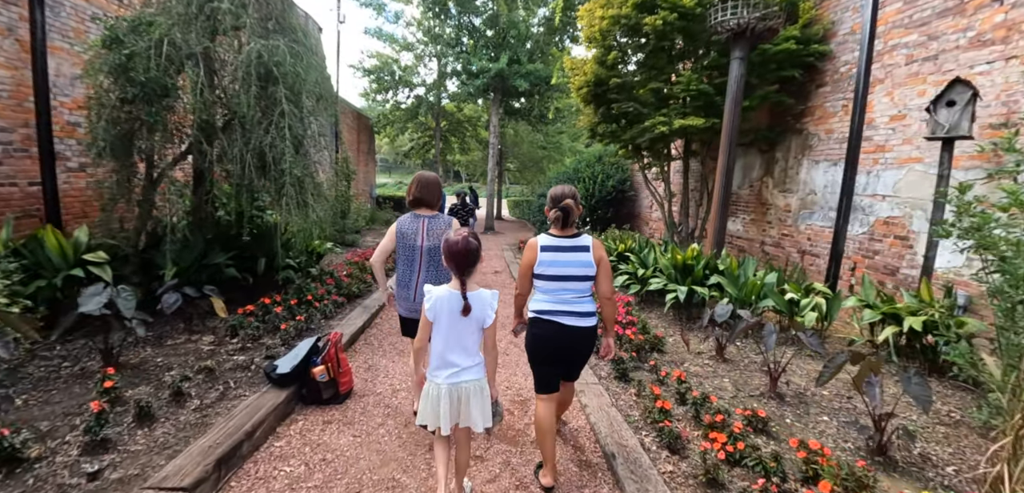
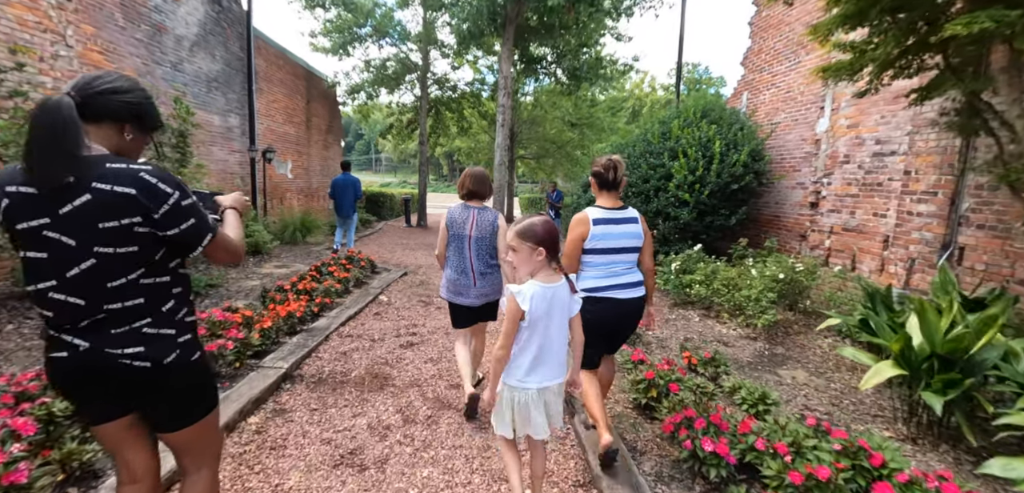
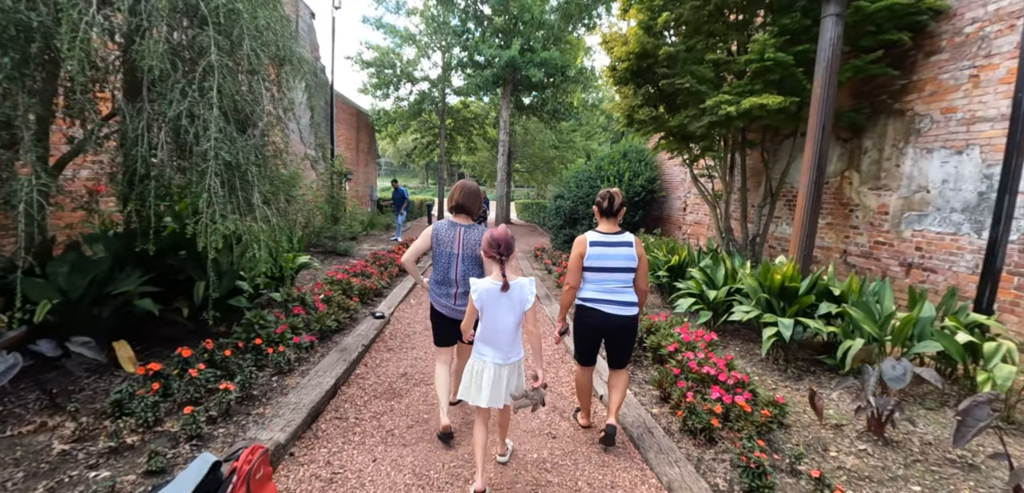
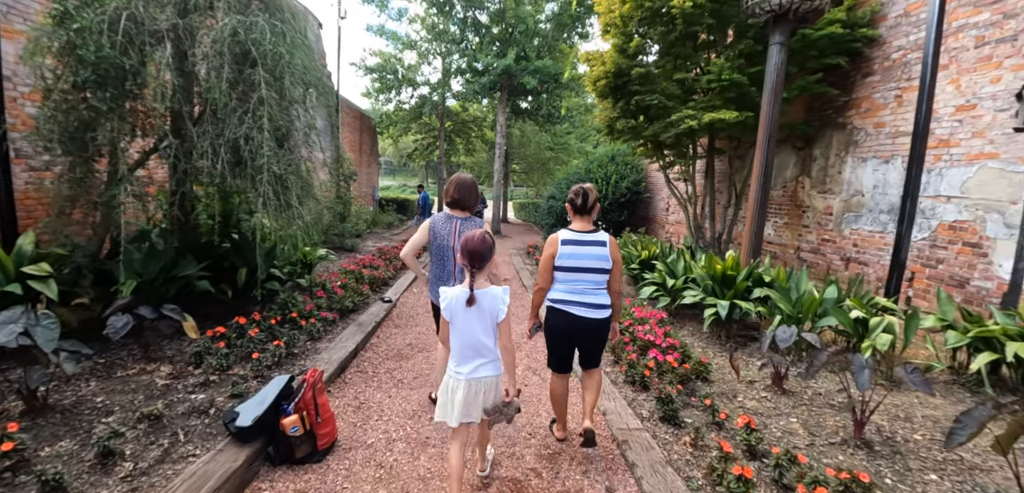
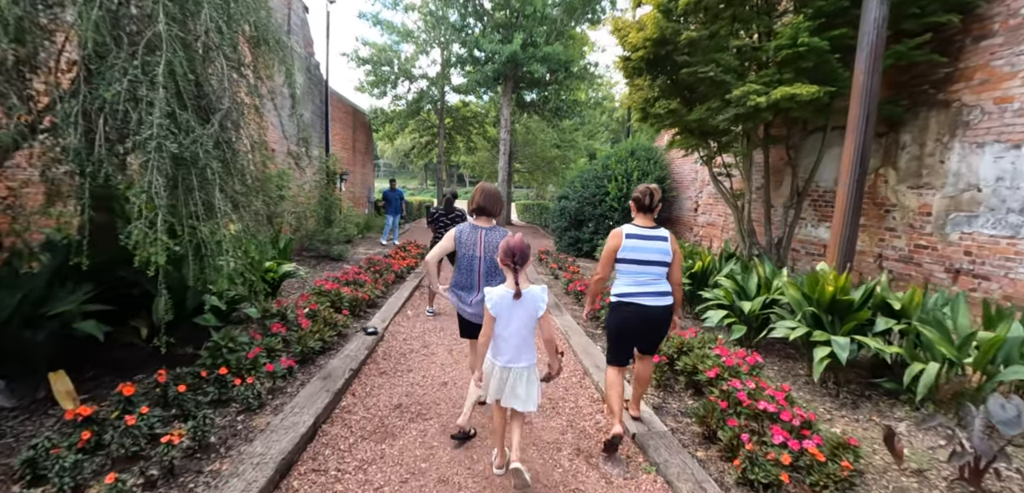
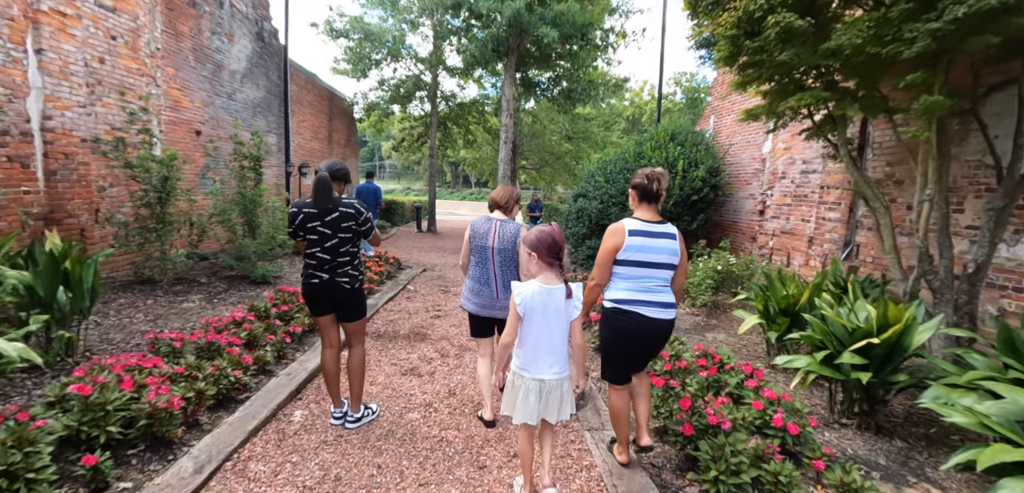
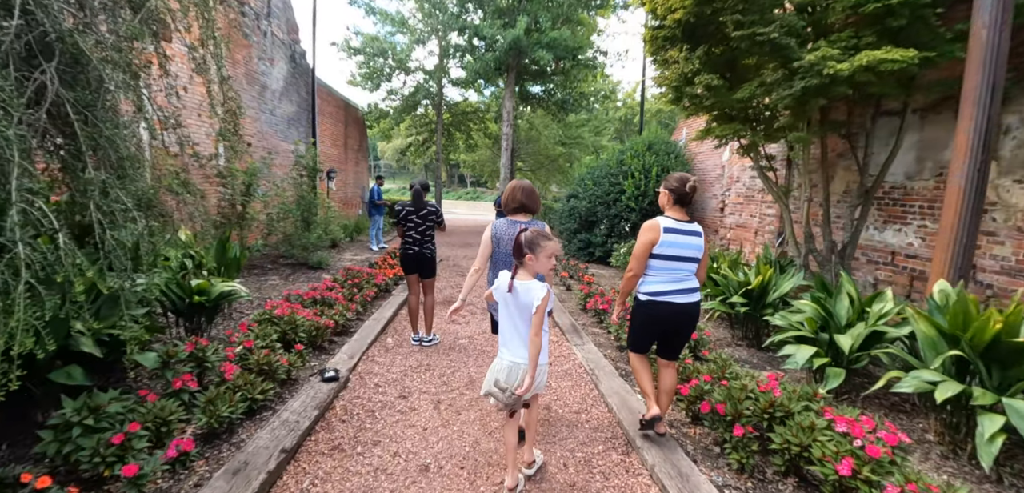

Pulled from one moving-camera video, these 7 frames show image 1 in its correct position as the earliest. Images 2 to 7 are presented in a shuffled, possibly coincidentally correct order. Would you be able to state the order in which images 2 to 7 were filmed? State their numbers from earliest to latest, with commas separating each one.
4, 3, 5, 7, 6, 2
